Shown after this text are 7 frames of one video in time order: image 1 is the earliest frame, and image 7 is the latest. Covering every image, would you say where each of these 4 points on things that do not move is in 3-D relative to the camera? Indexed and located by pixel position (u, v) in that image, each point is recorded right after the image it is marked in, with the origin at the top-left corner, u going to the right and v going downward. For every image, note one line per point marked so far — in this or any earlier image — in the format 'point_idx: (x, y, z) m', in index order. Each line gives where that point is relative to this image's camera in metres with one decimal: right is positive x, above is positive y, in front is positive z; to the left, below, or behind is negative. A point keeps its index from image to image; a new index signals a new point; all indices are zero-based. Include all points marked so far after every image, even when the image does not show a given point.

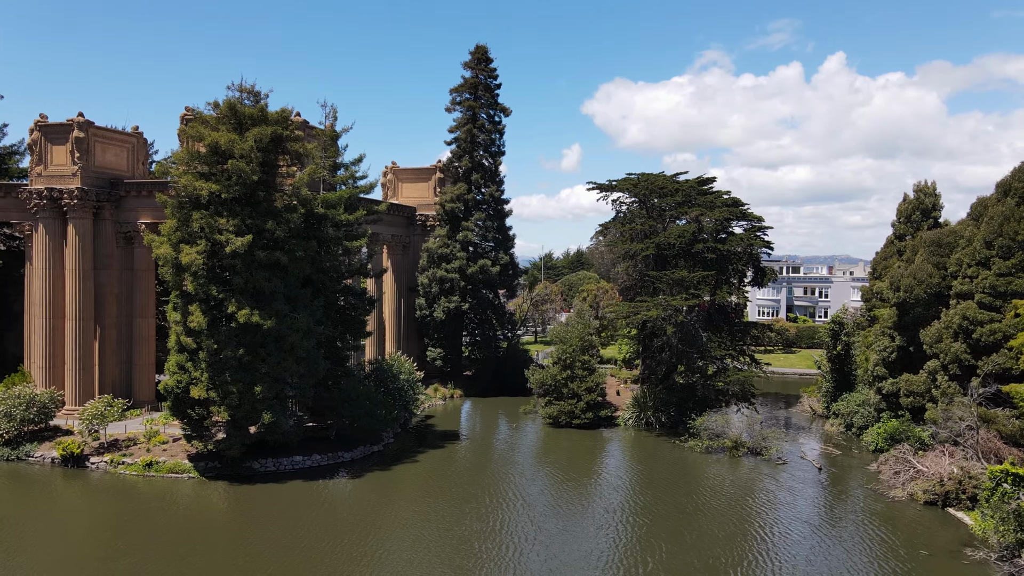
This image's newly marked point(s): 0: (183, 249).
0: (-8.7, +1.0, +19.7) m
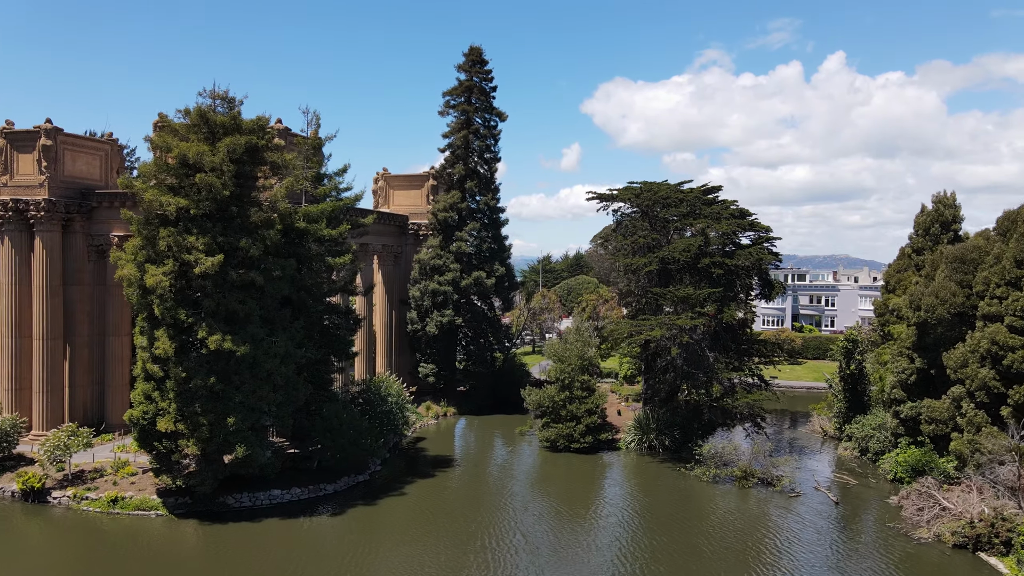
0: (-8.8, +0.5, +18.2) m
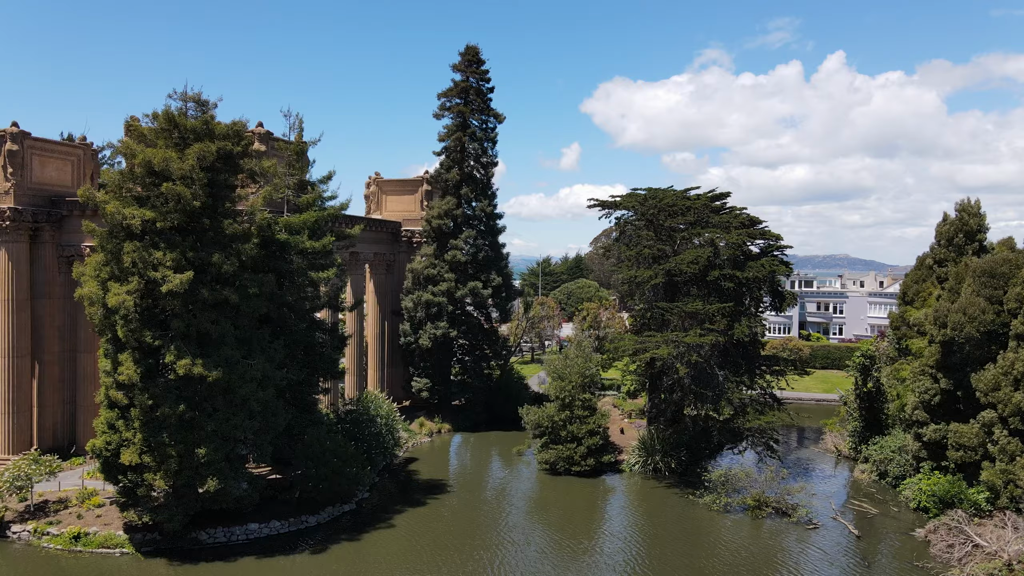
0: (-8.9, 0.0, +16.7) m
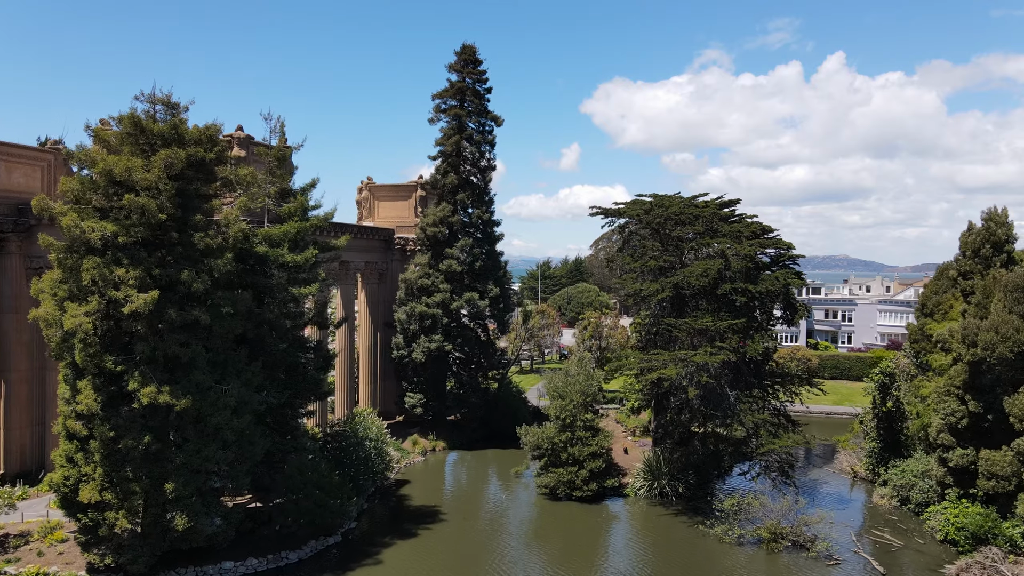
0: (-9.0, -0.4, +15.2) m
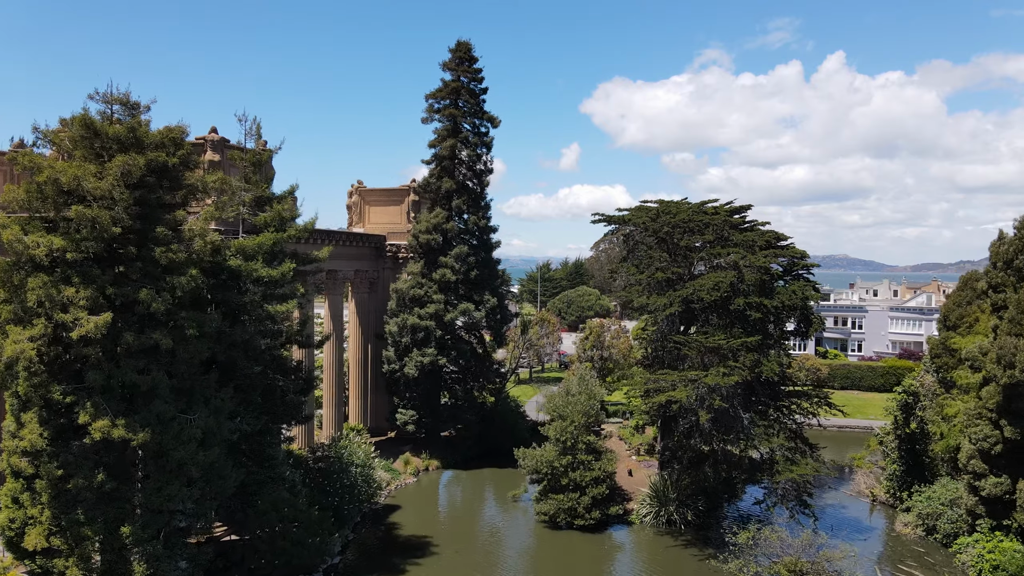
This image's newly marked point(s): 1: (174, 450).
0: (-9.1, -0.8, +13.6) m
1: (-6.6, -3.2, +14.8) m
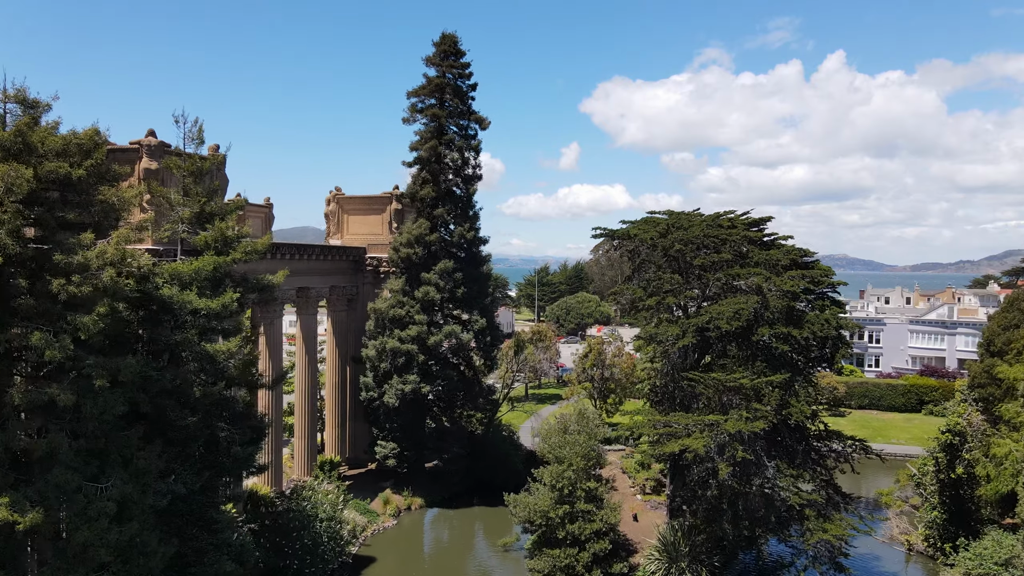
0: (-9.4, -1.5, +10.8) m
1: (-6.9, -3.8, +12.0) m
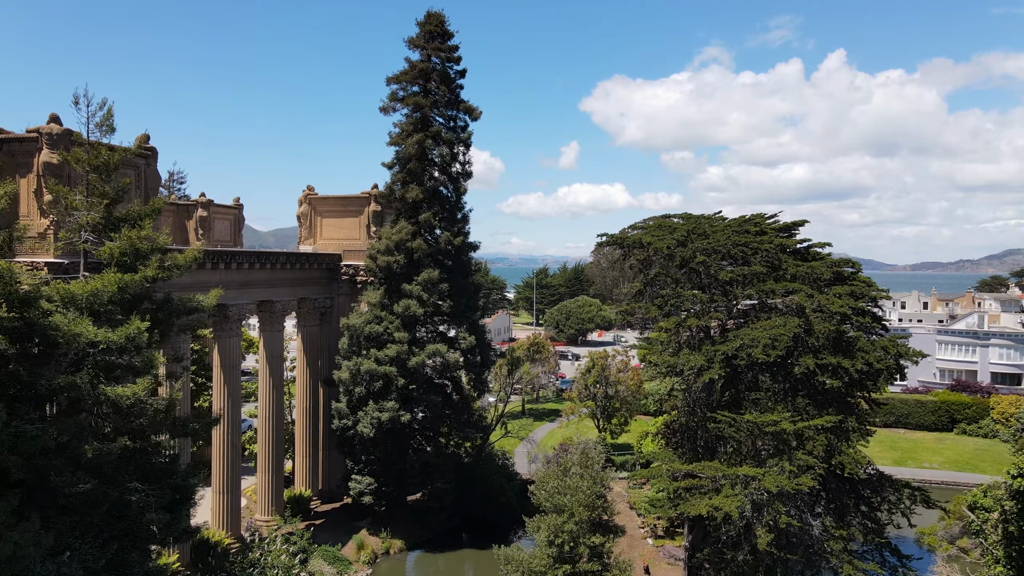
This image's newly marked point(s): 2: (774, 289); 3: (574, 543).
0: (-9.6, -1.9, +7.6) m
1: (-7.1, -4.2, +8.8) m
2: (+5.4, -0.1, +15.4) m
3: (+1.3, -5.6, +16.5) m
